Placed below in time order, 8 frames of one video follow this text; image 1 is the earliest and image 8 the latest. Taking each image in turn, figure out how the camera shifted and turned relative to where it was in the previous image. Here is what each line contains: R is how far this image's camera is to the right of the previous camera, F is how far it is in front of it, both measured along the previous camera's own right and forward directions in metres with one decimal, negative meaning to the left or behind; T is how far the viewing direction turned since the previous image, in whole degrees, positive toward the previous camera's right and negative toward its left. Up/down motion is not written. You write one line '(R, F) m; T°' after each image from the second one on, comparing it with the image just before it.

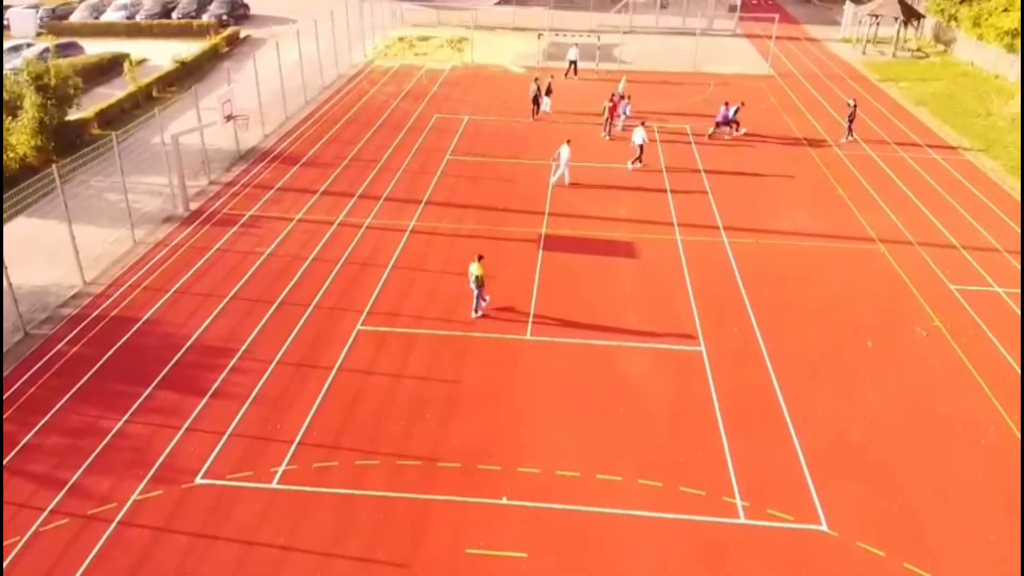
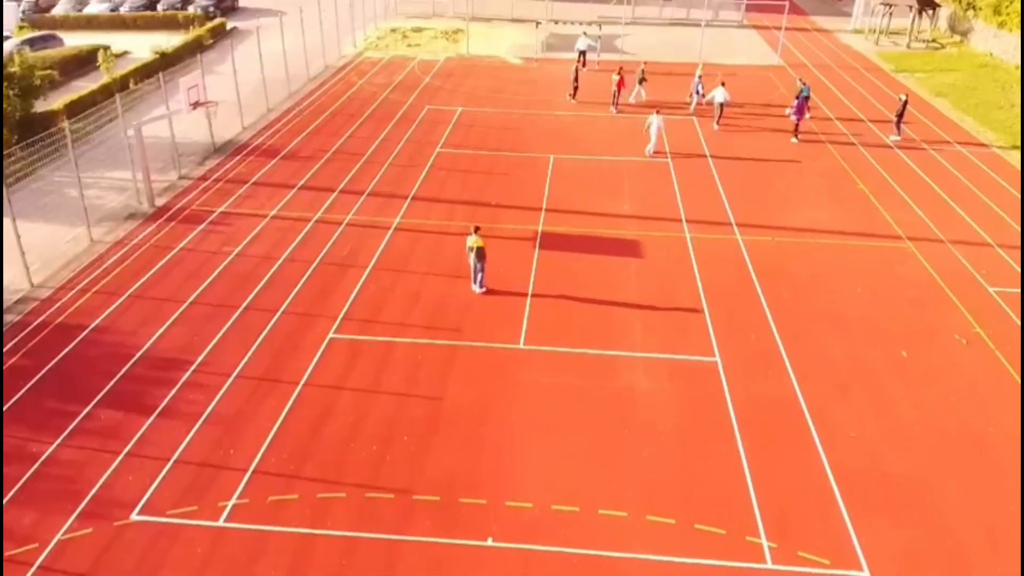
(+0.2, +1.5) m; 0°
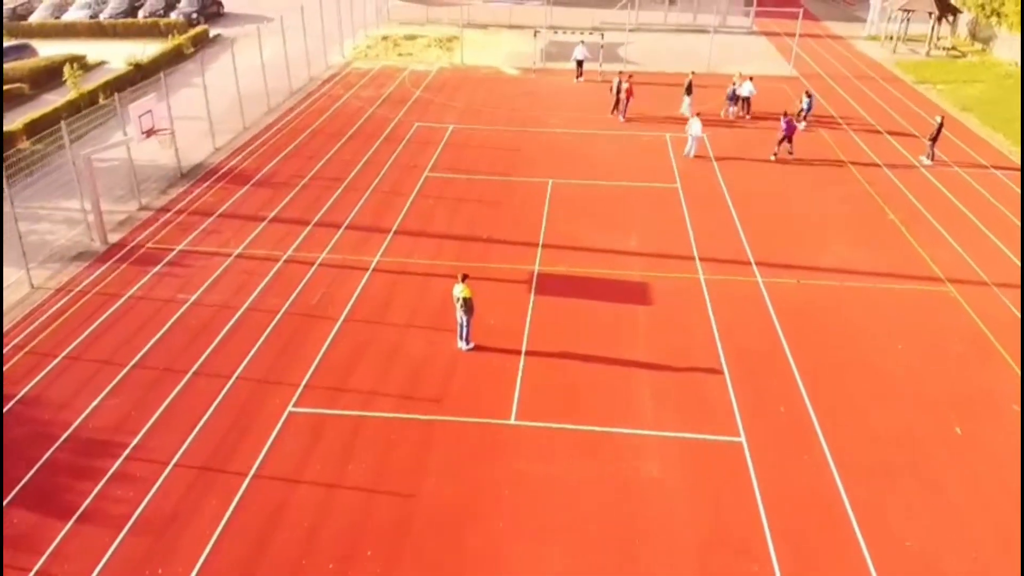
(+0.2, +1.7) m; 0°
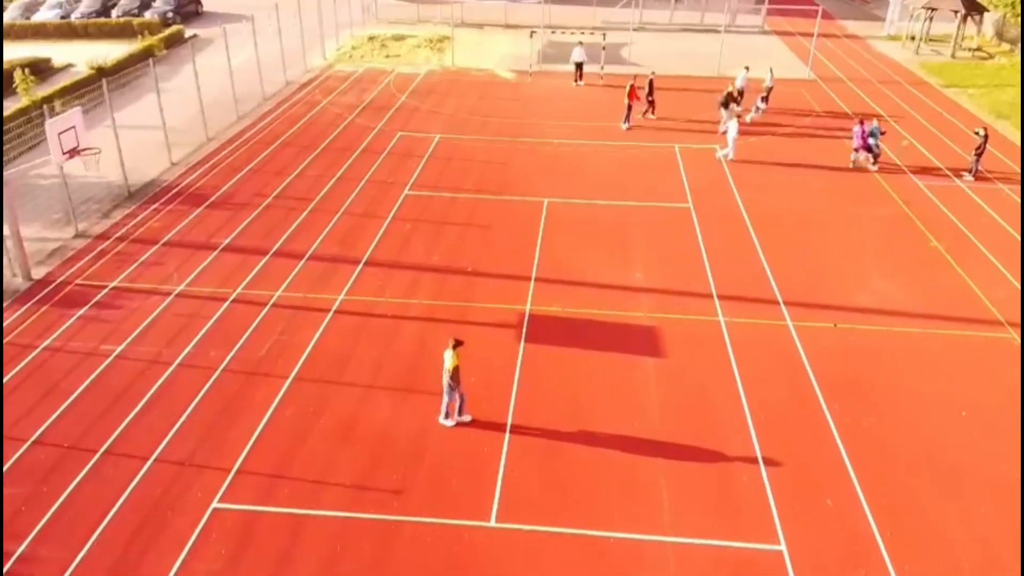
(+0.2, +2.1) m; 0°
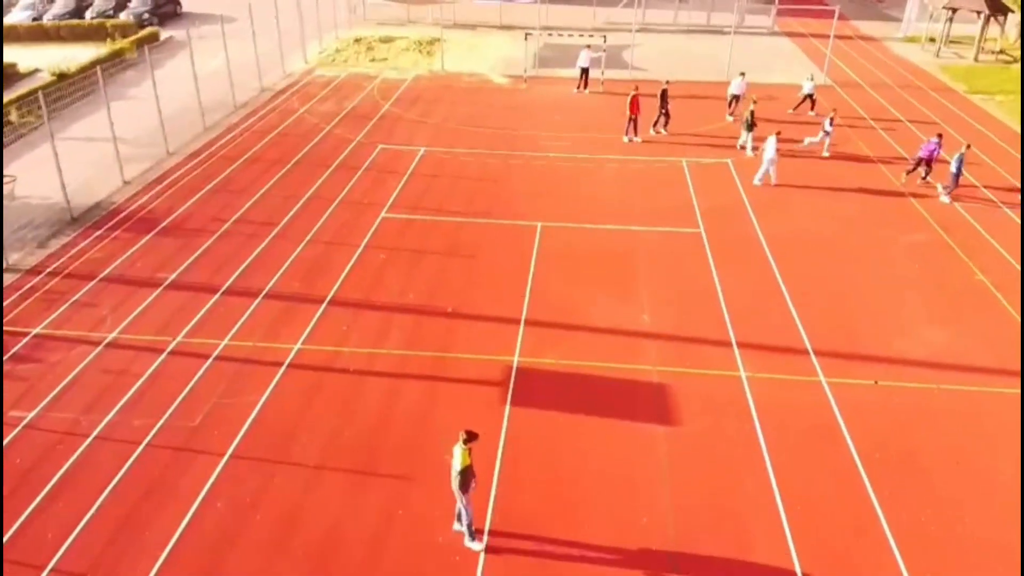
(+0.2, +1.8) m; 0°
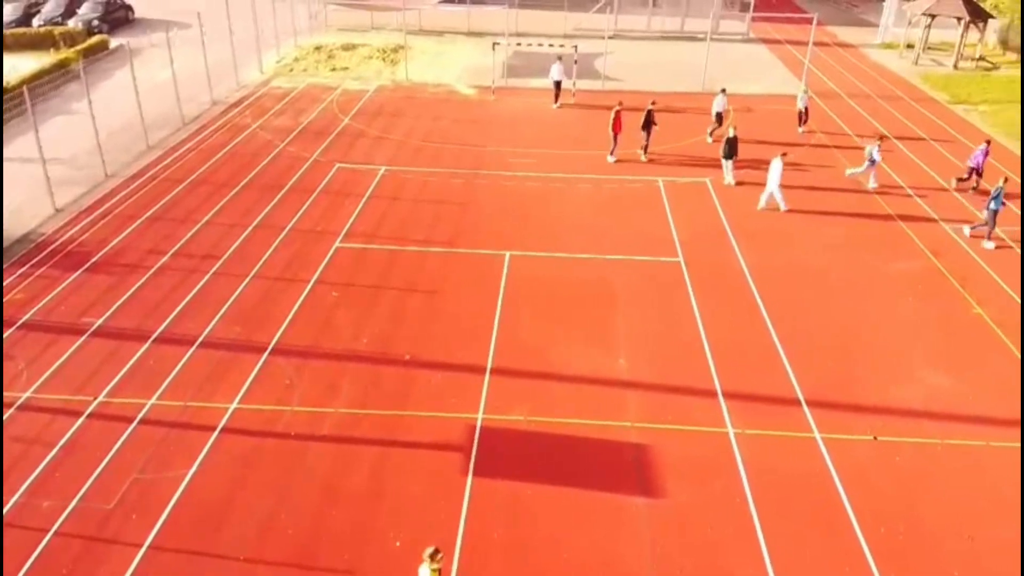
(+0.2, +1.1) m; +2°
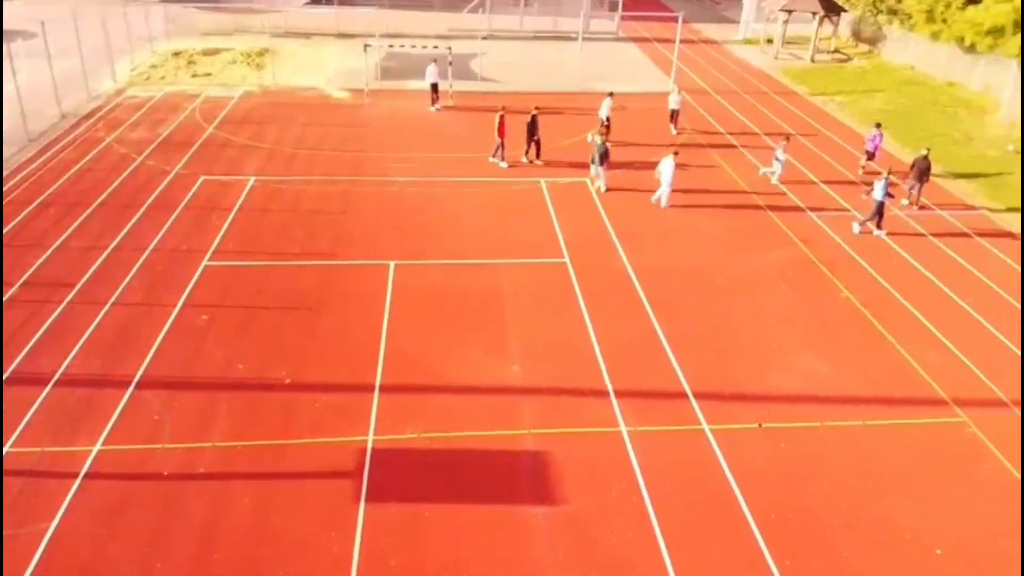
(+0.1, +0.3) m; +8°
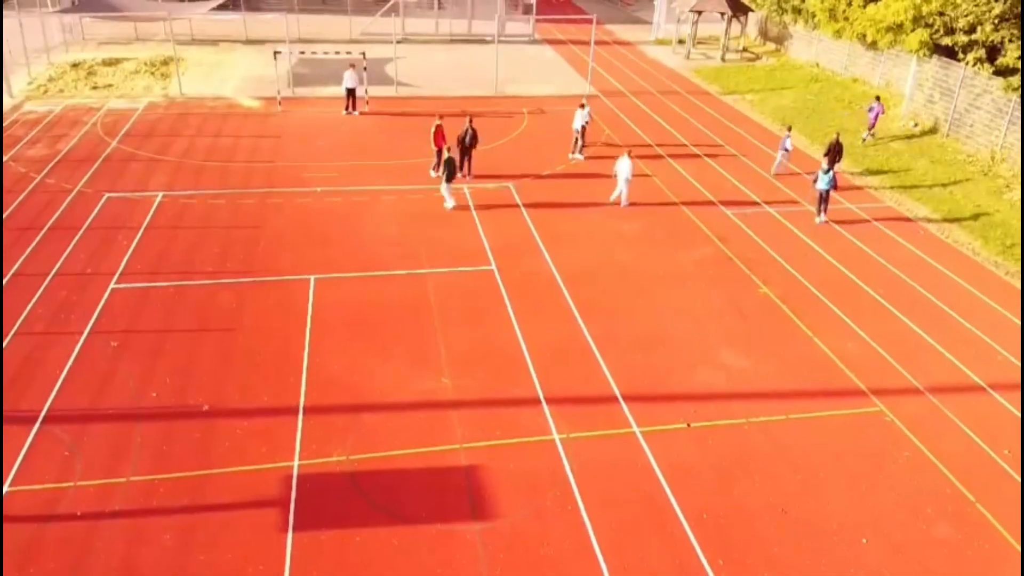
(0.0, +0.1) m; +5°
